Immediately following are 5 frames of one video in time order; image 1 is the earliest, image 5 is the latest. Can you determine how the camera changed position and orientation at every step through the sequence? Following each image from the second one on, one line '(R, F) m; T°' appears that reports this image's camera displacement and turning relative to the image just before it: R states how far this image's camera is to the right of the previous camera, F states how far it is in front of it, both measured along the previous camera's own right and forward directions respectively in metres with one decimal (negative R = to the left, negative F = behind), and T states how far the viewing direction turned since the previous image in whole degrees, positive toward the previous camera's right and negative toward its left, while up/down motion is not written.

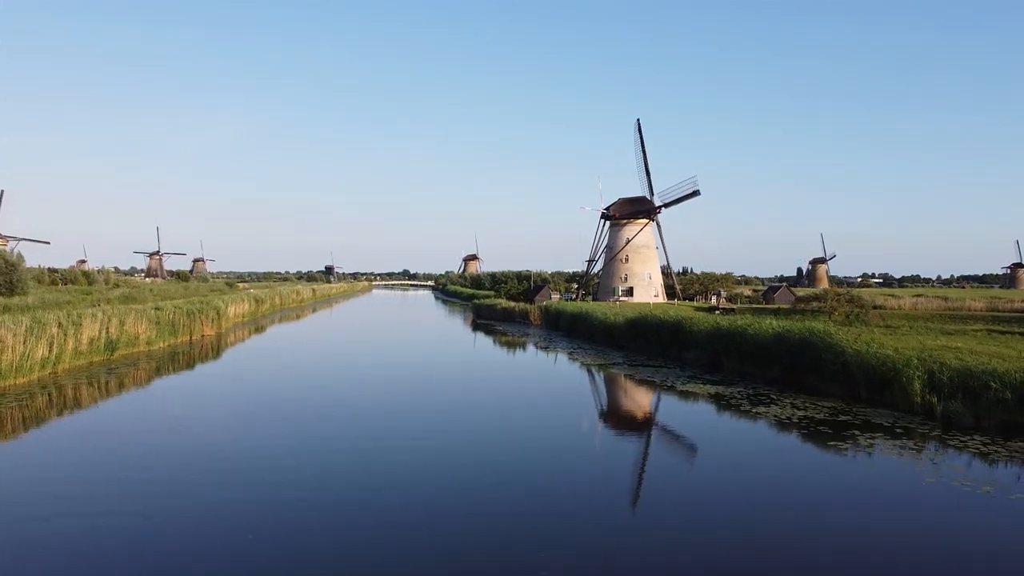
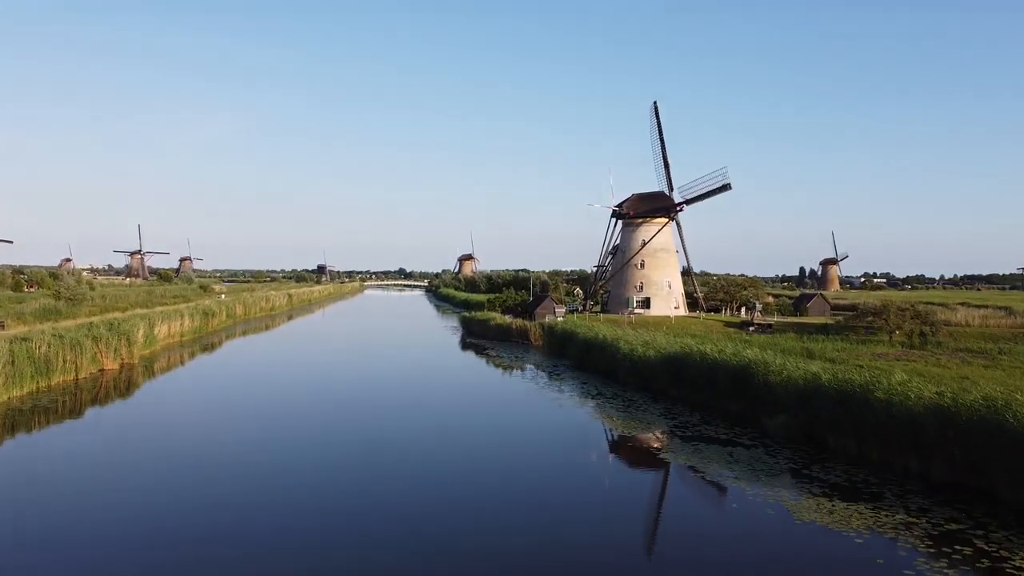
(+0.1, +5.4) m; 0°
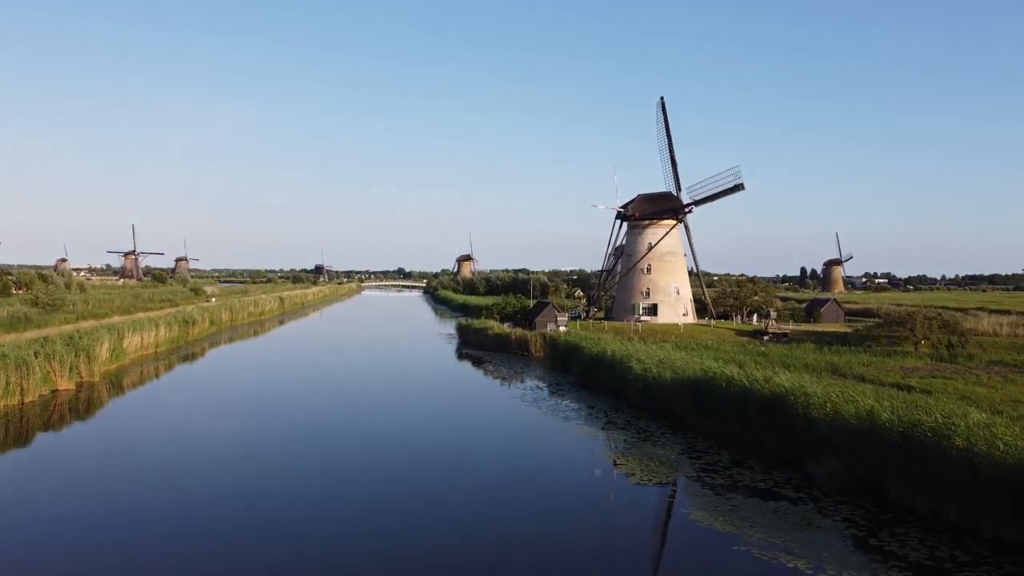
(0.0, +1.7) m; 0°
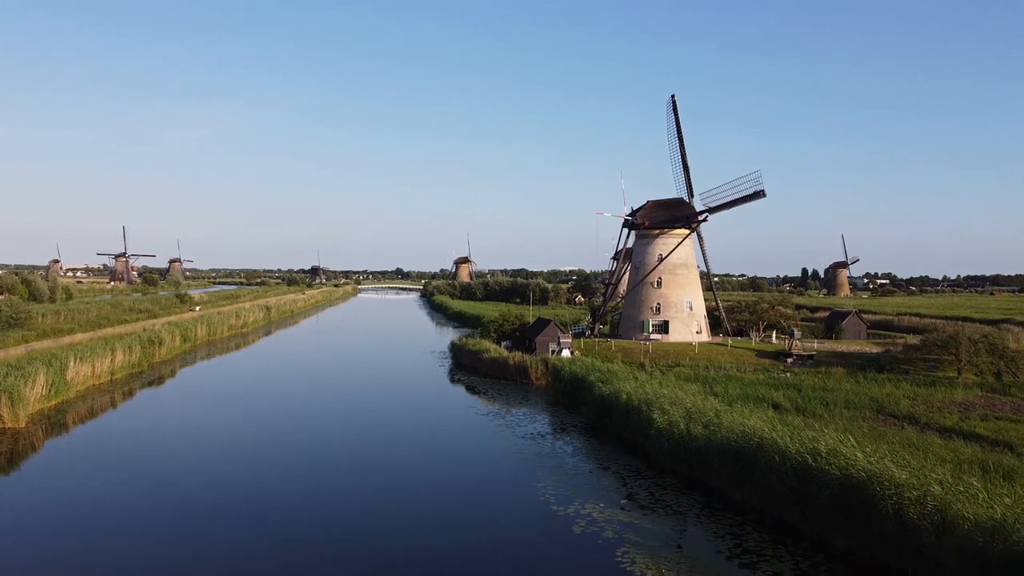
(0.0, +2.5) m; 0°
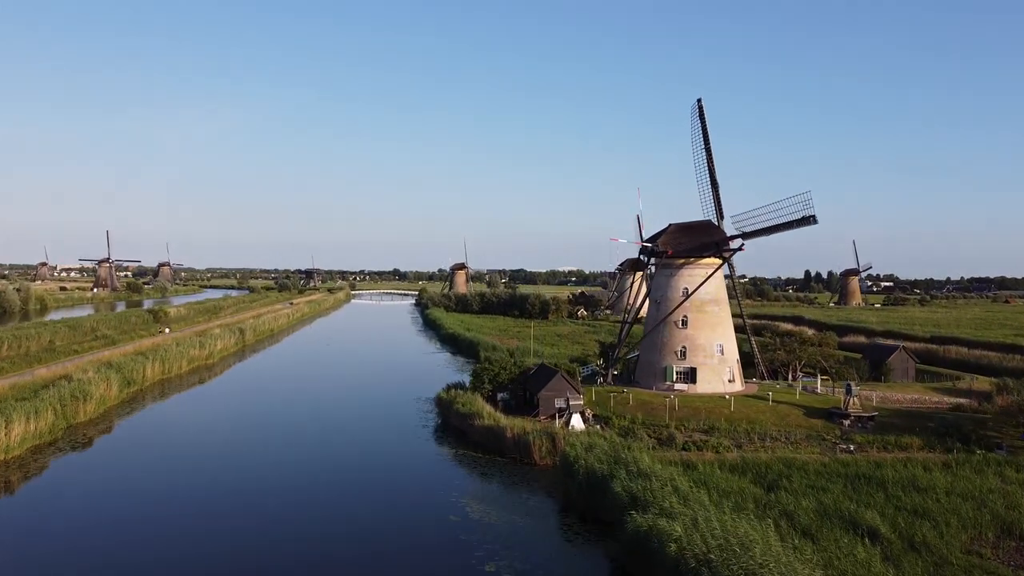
(0.0, +4.3) m; 0°
